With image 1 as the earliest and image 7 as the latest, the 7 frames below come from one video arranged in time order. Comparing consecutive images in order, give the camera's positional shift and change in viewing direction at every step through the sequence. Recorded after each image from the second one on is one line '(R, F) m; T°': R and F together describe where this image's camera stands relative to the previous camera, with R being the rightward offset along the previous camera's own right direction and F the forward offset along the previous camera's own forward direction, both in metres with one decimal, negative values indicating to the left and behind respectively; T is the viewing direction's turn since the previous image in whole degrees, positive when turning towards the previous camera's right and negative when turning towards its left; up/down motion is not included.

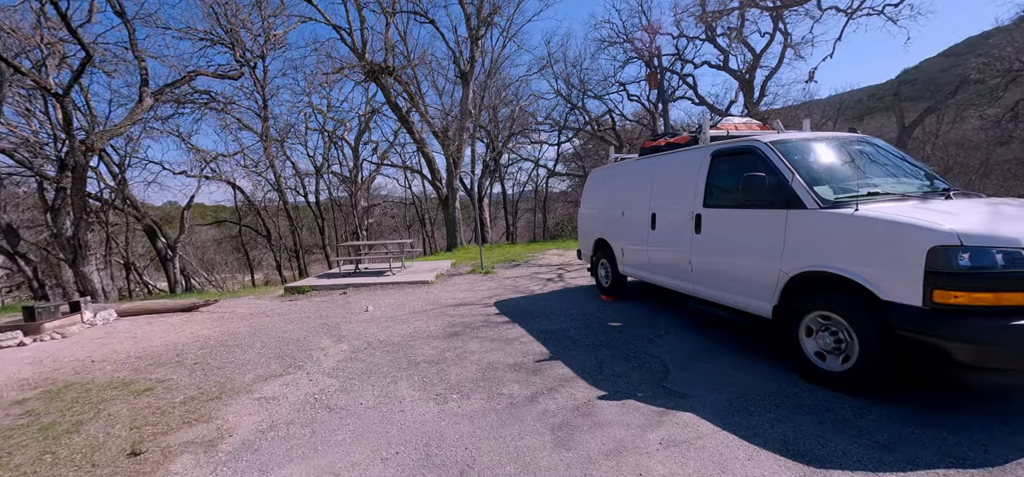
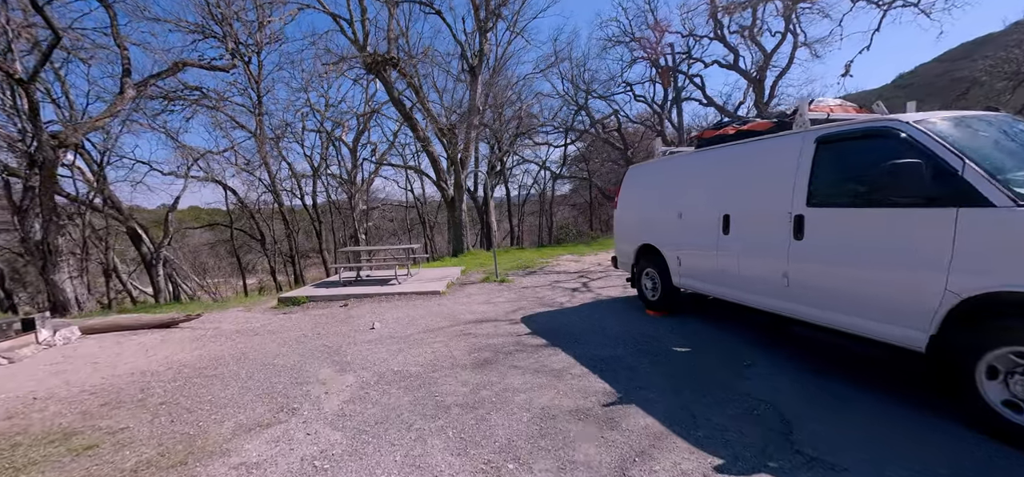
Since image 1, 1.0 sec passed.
(-0.5, +0.9) m; 0°
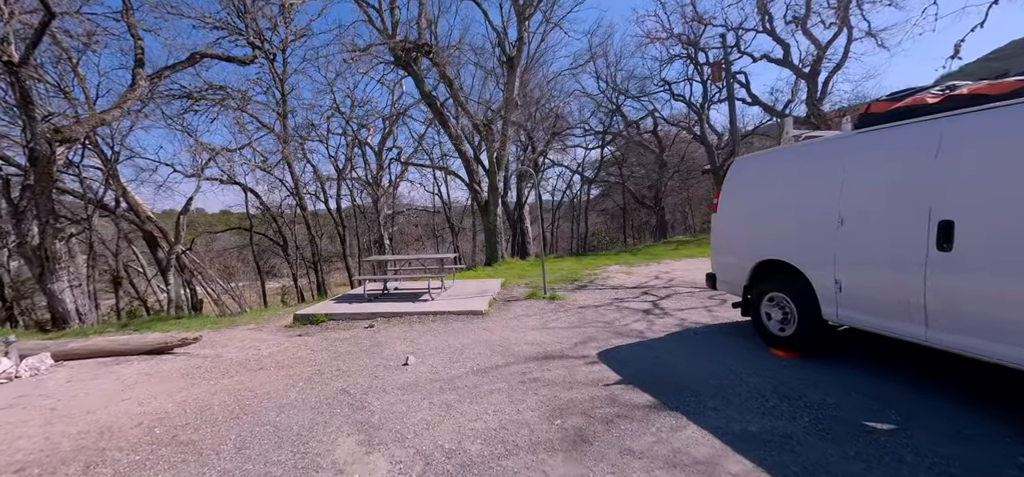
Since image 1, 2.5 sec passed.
(-0.6, +1.4) m; -3°
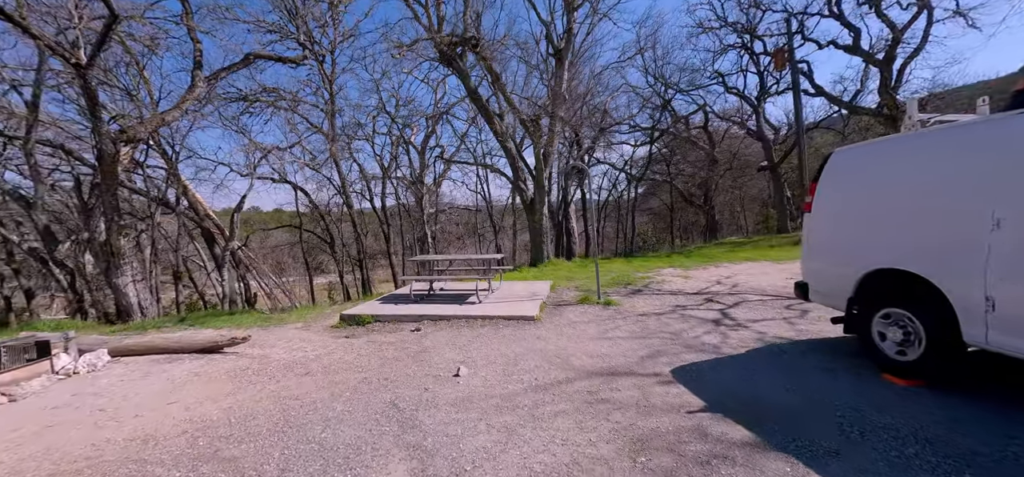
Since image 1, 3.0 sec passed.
(-0.3, +0.4) m; -5°
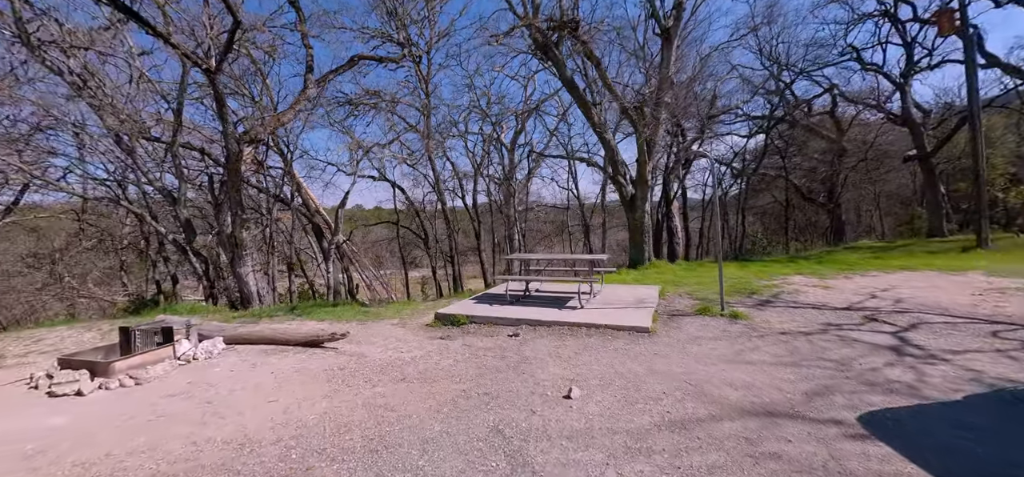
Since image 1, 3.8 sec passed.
(-0.4, +0.6) m; -12°
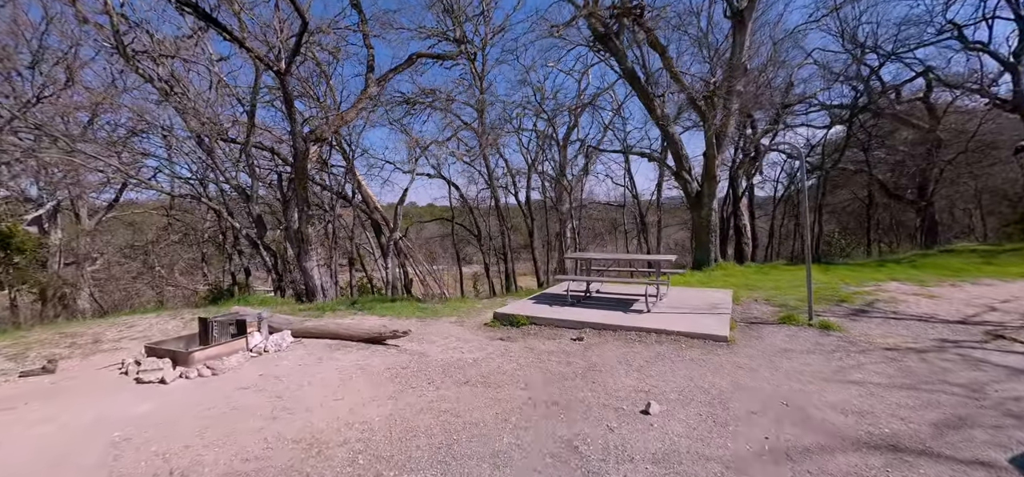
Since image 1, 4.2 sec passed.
(-0.2, +0.2) m; -7°
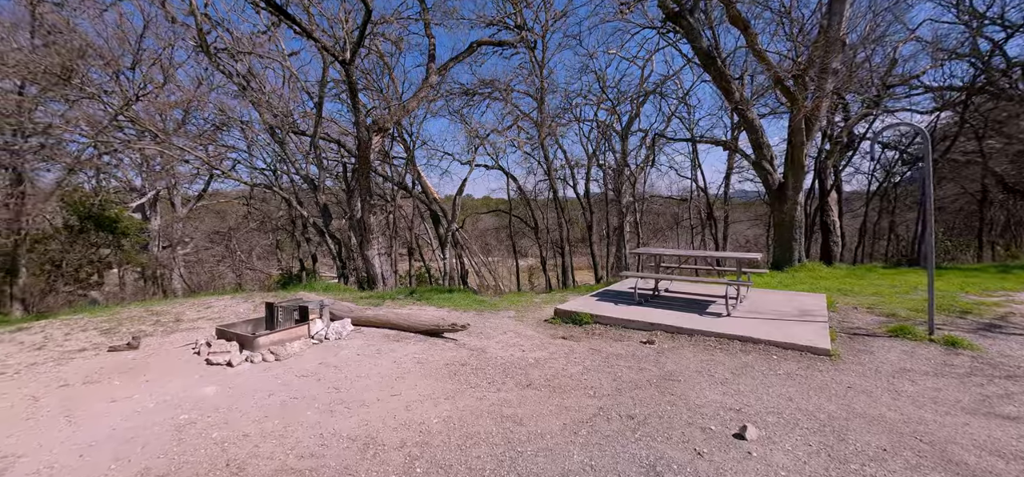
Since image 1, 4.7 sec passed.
(-0.1, +0.3) m; -8°
